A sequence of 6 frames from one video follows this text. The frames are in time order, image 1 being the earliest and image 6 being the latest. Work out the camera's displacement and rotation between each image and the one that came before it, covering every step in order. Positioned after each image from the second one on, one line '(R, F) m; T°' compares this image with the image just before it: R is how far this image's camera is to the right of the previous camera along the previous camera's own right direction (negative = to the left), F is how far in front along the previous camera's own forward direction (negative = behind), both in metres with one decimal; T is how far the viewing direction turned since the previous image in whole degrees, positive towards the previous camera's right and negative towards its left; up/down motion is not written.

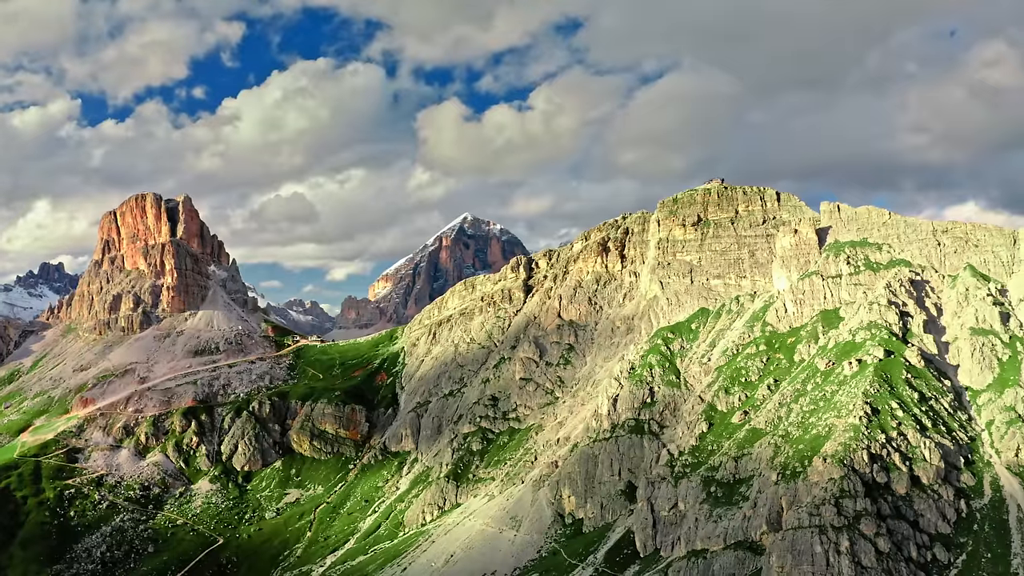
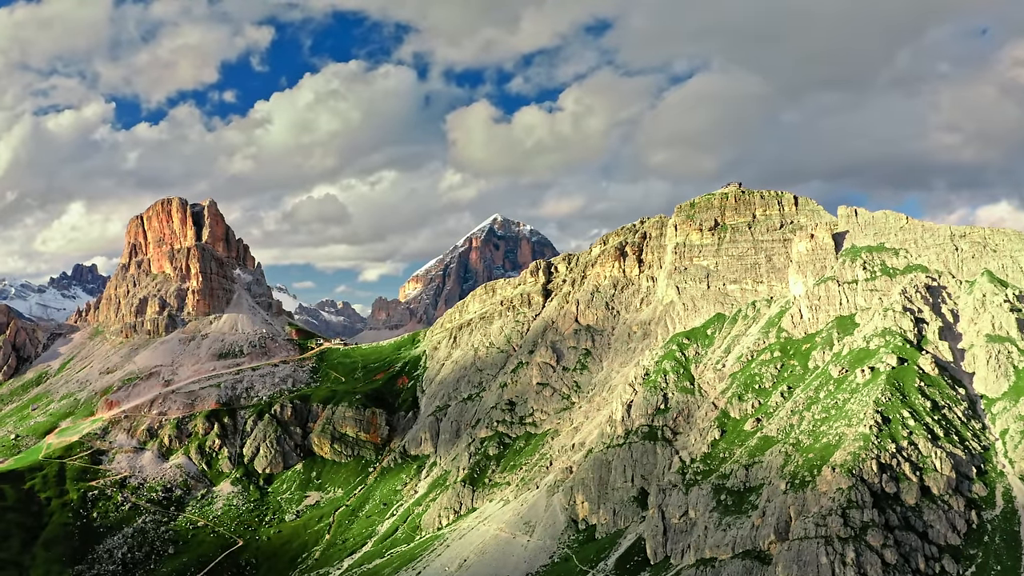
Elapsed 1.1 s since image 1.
(+3.2, -0.6) m; -2°
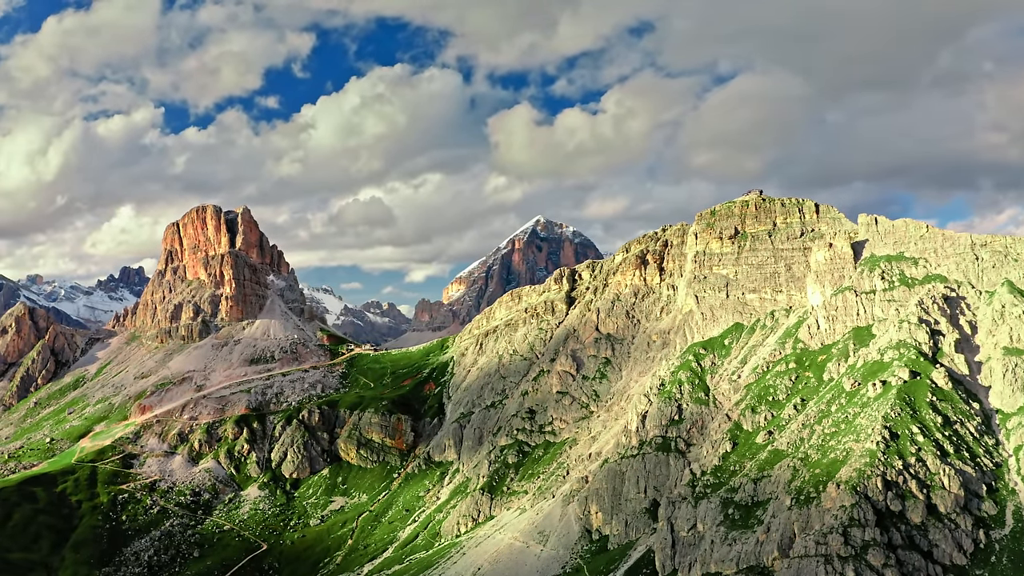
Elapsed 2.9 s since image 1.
(+5.8, -0.8) m; -3°
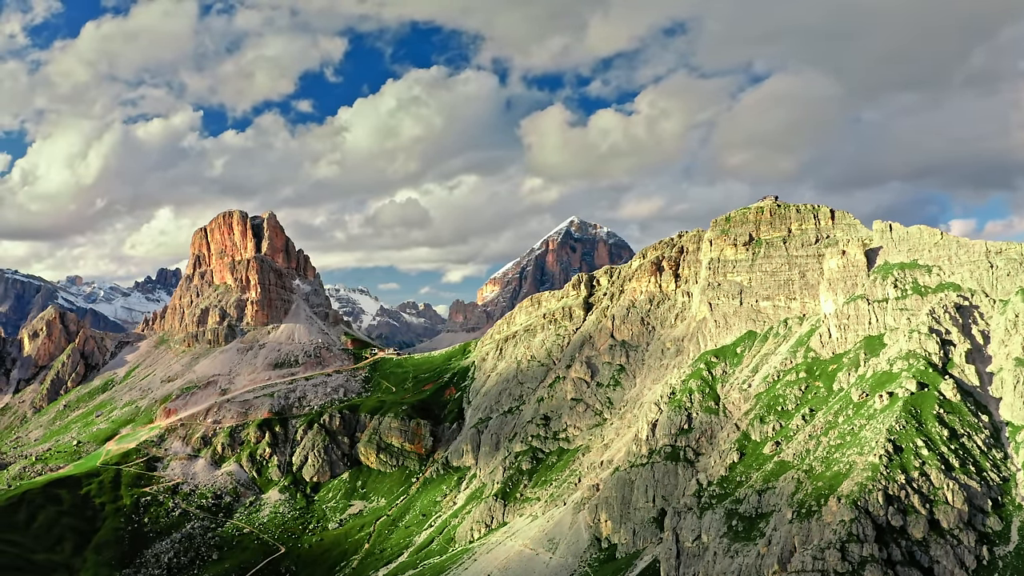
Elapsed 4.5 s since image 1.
(+5.0, -0.8) m; -2°
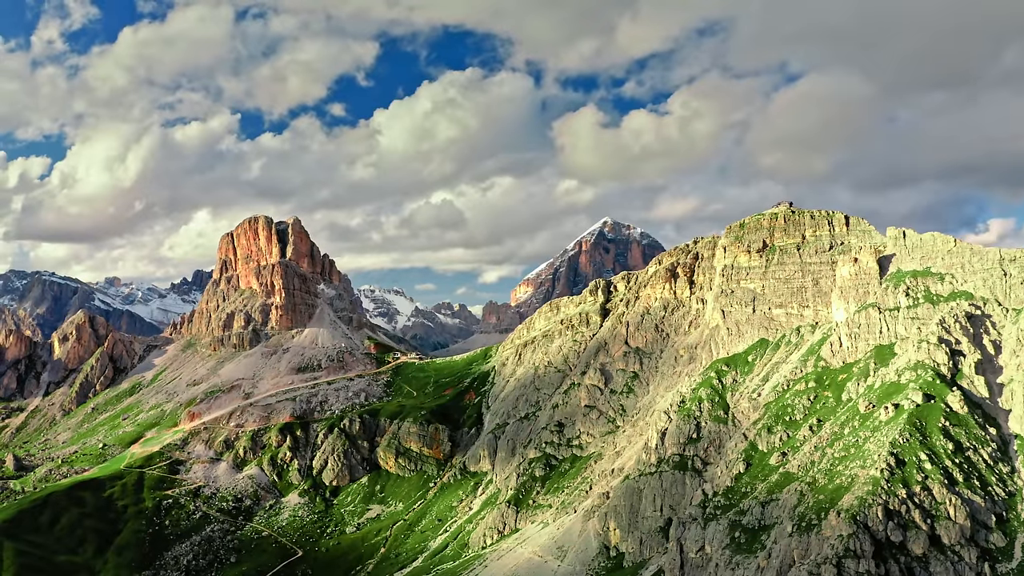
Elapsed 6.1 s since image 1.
(+5.0, -0.9) m; -2°
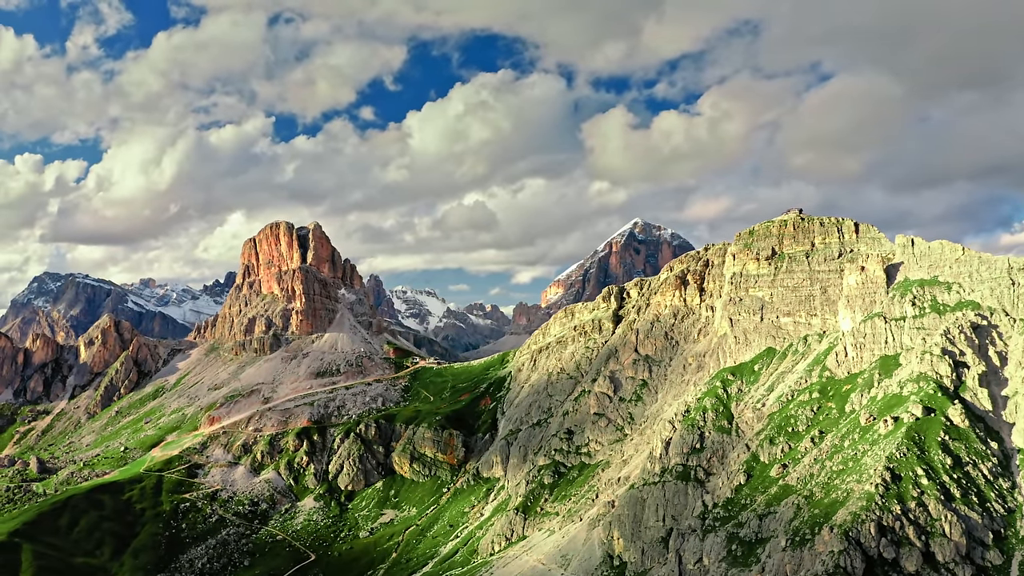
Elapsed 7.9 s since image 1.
(+5.4, -1.5) m; -2°
